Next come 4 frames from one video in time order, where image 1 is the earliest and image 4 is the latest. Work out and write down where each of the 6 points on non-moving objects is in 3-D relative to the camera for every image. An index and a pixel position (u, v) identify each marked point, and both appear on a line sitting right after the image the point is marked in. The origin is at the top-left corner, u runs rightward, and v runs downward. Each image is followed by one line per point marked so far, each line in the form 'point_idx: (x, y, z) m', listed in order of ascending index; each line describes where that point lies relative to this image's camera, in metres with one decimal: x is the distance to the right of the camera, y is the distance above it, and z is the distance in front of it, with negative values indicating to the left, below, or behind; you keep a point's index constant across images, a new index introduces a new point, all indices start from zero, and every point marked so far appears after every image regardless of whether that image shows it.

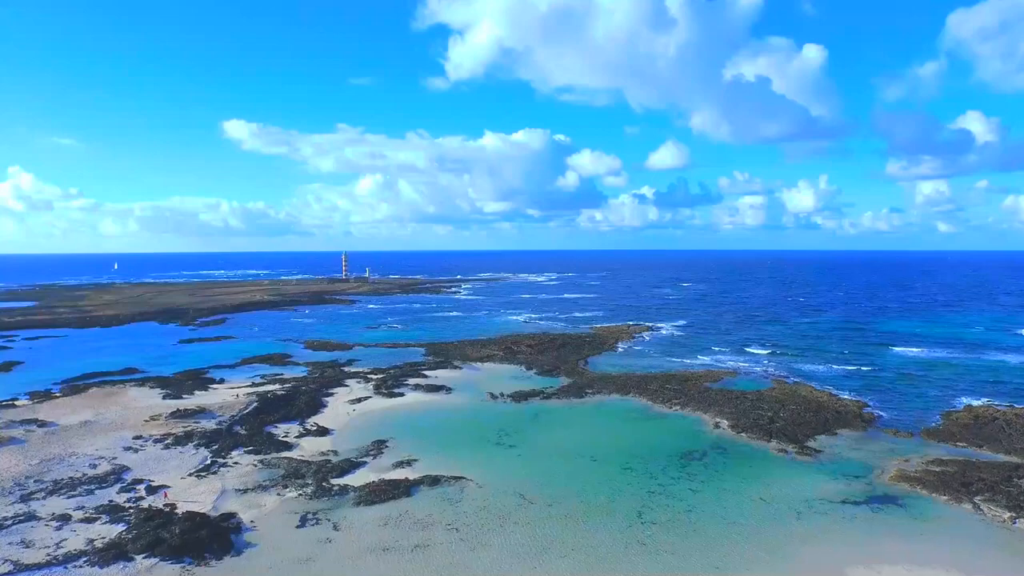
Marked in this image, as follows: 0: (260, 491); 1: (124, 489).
0: (-8.9, -7.2, +19.6) m
1: (-13.4, -7.0, +19.0) m
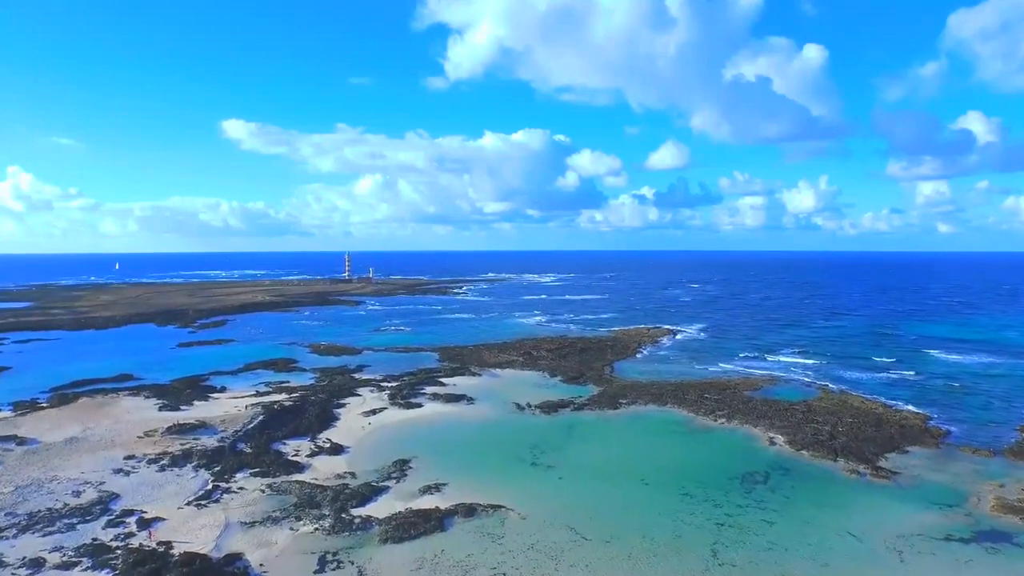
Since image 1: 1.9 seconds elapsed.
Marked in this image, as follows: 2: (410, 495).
0: (-7.4, -7.3, +16.9) m
1: (-11.9, -7.0, +16.4) m
2: (-3.6, -7.2, +19.2) m
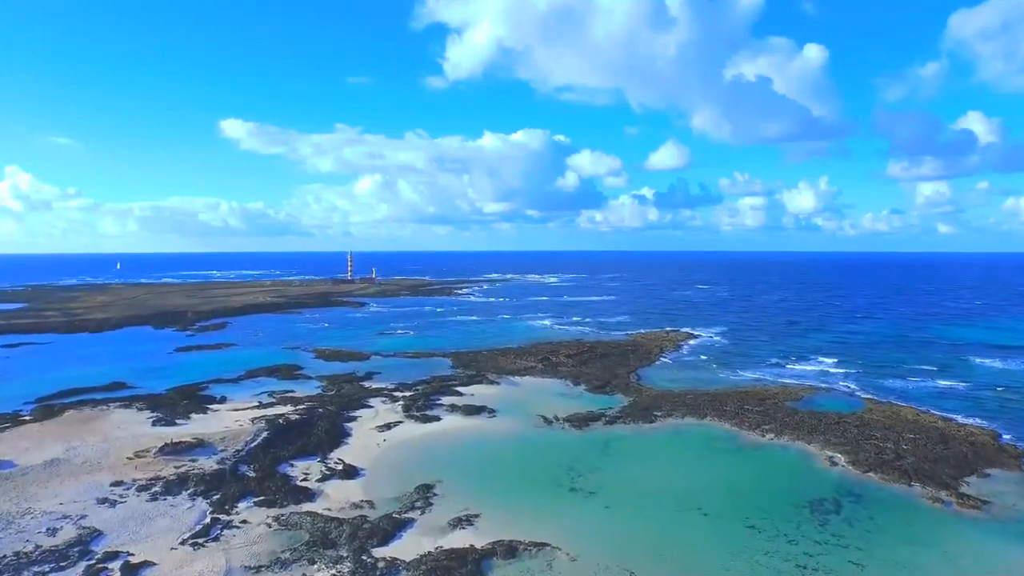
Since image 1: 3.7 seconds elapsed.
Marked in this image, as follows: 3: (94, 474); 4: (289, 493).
0: (-6.1, -7.4, +14.4) m
1: (-10.6, -7.1, +13.8) m
2: (-2.2, -7.3, +16.7) m
3: (-14.4, -6.4, +19.1) m
4: (-7.5, -6.9, +18.6) m
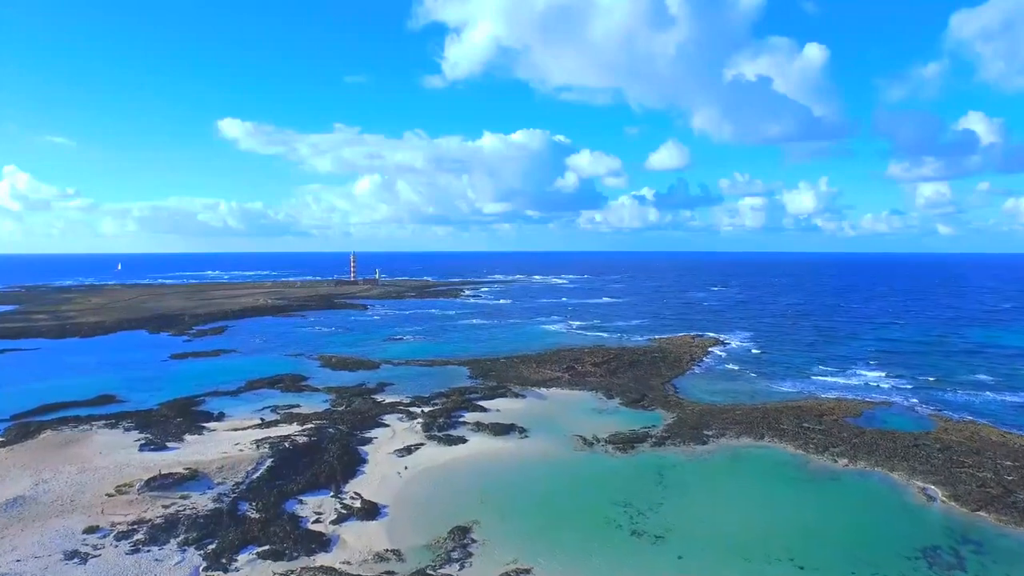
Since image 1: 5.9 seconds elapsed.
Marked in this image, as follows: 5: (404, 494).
0: (-4.5, -7.6, +11.3) m
1: (-9.0, -7.3, +10.7) m
2: (-0.7, -7.5, +13.6) m
3: (-12.9, -6.6, +15.9) m
4: (-6.0, -7.1, +15.5) m
5: (-3.7, -7.0, +18.9) m
